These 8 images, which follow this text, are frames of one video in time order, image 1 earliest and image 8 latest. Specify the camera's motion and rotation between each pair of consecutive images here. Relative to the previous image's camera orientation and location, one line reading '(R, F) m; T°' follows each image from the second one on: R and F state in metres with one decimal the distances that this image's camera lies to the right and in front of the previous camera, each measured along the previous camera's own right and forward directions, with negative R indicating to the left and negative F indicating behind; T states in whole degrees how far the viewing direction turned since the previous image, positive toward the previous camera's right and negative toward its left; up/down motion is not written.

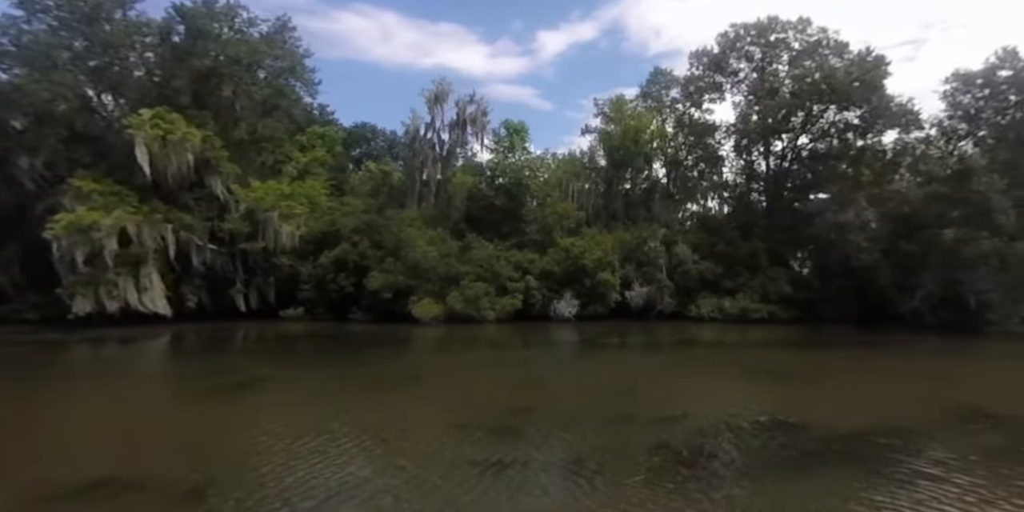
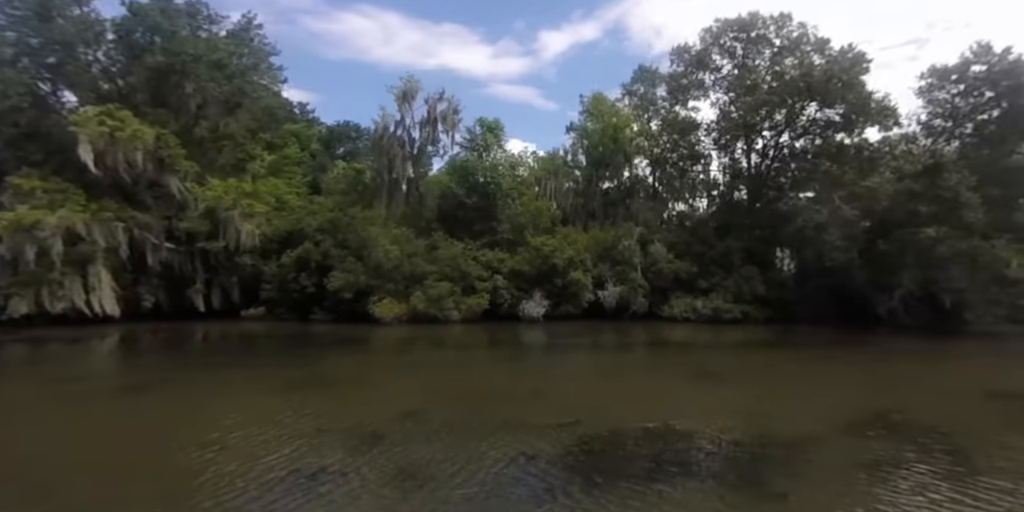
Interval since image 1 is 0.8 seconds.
(+1.6, +0.4) m; 0°
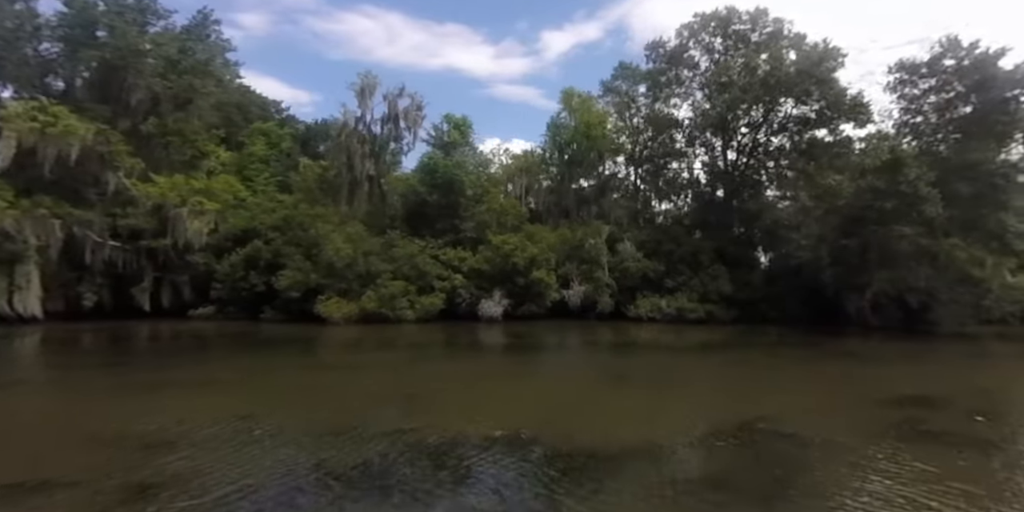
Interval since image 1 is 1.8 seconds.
(+2.0, +0.6) m; 0°
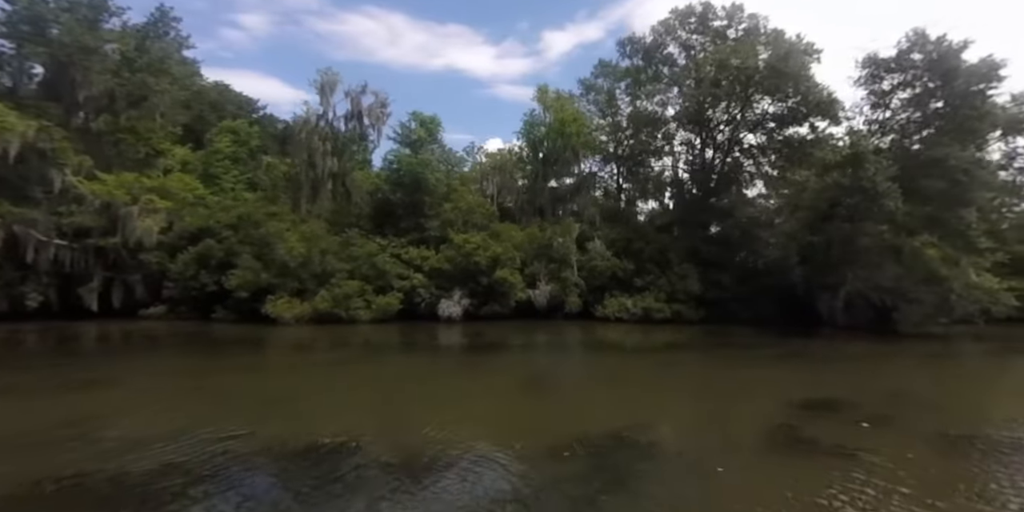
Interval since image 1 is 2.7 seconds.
(+1.9, +0.5) m; 0°
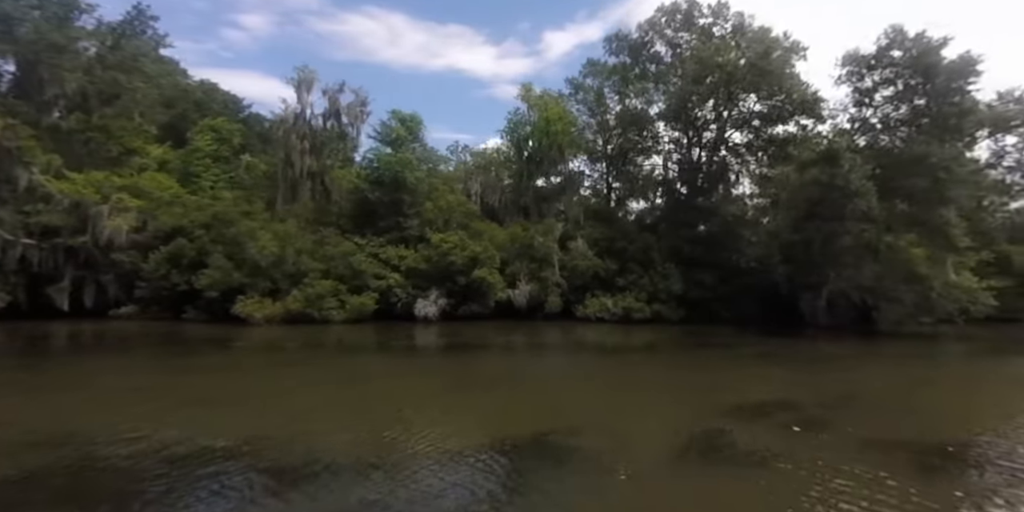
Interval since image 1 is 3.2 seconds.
(+1.1, +0.3) m; 0°
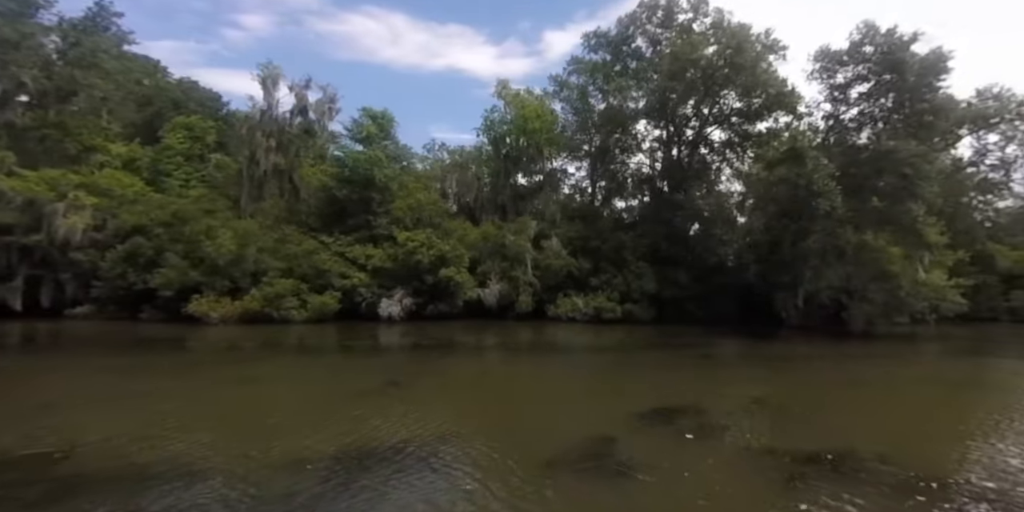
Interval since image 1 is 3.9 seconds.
(+1.5, +0.4) m; 0°
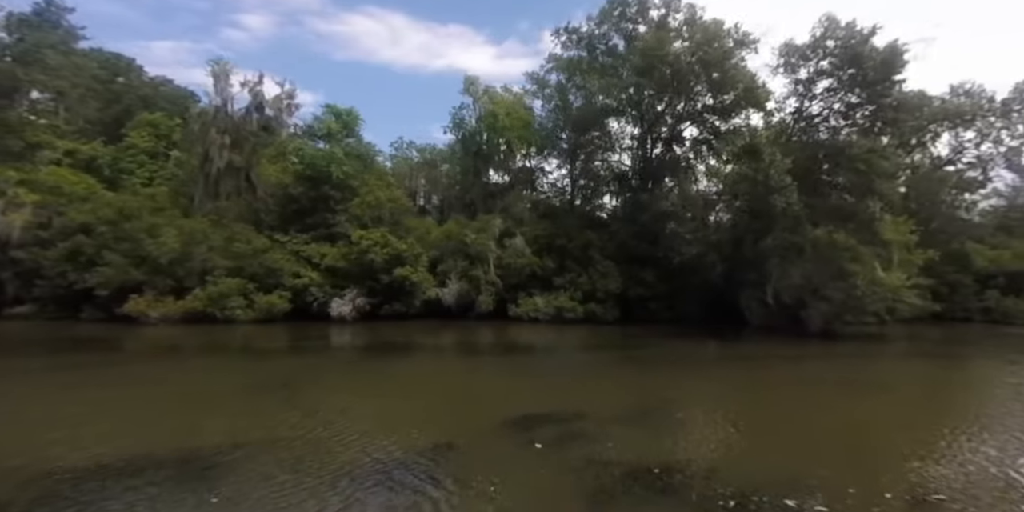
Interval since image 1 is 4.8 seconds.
(+2.0, +0.6) m; 0°
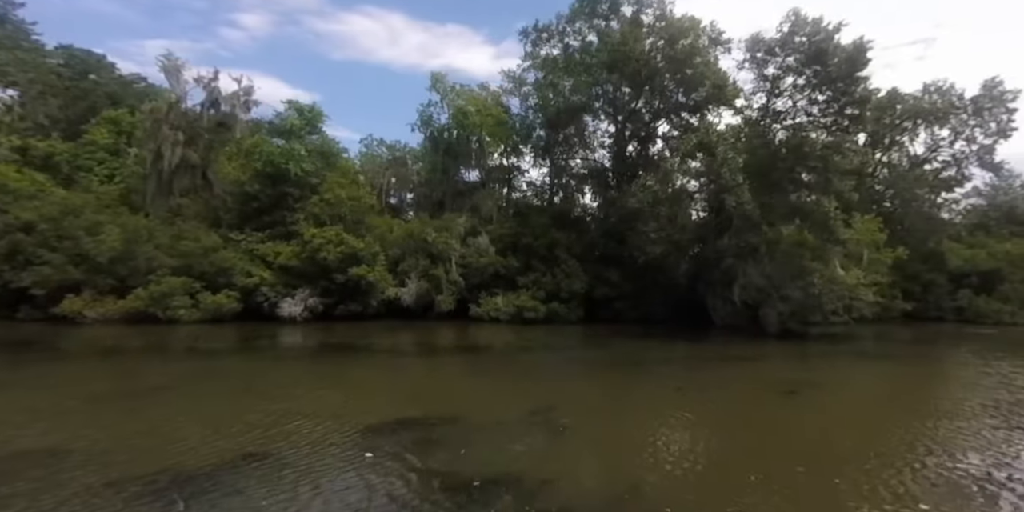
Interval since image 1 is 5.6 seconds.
(+1.8, +0.6) m; 0°
